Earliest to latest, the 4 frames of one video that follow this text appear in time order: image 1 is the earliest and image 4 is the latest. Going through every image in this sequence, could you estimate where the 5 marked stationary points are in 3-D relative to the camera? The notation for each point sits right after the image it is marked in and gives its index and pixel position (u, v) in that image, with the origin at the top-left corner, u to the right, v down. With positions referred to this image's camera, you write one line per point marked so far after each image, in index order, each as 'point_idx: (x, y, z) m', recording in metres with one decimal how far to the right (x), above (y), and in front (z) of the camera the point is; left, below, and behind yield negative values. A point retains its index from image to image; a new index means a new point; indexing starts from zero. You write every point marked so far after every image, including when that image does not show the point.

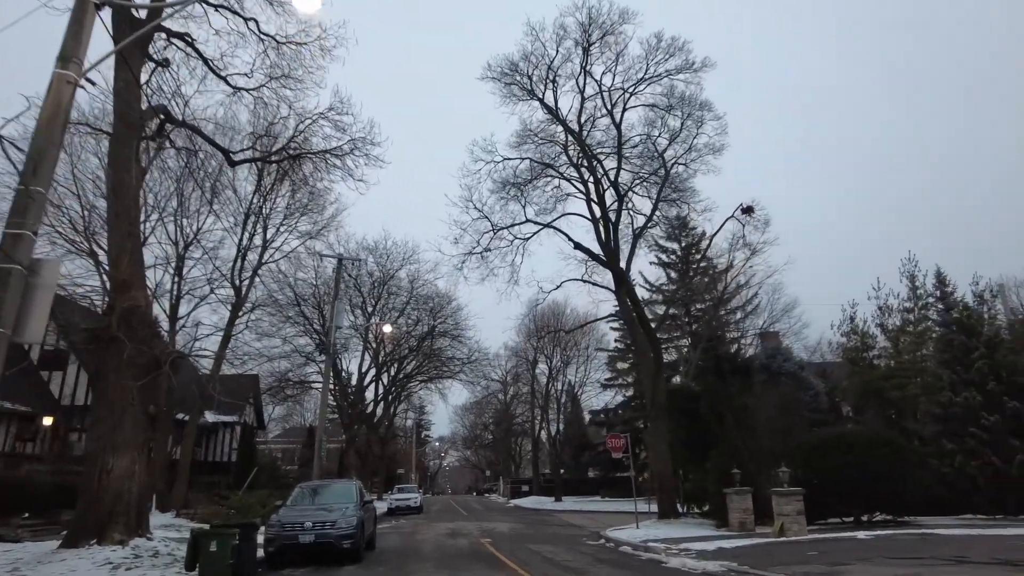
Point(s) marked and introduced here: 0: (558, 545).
0: (+1.1, -6.4, +18.7) m
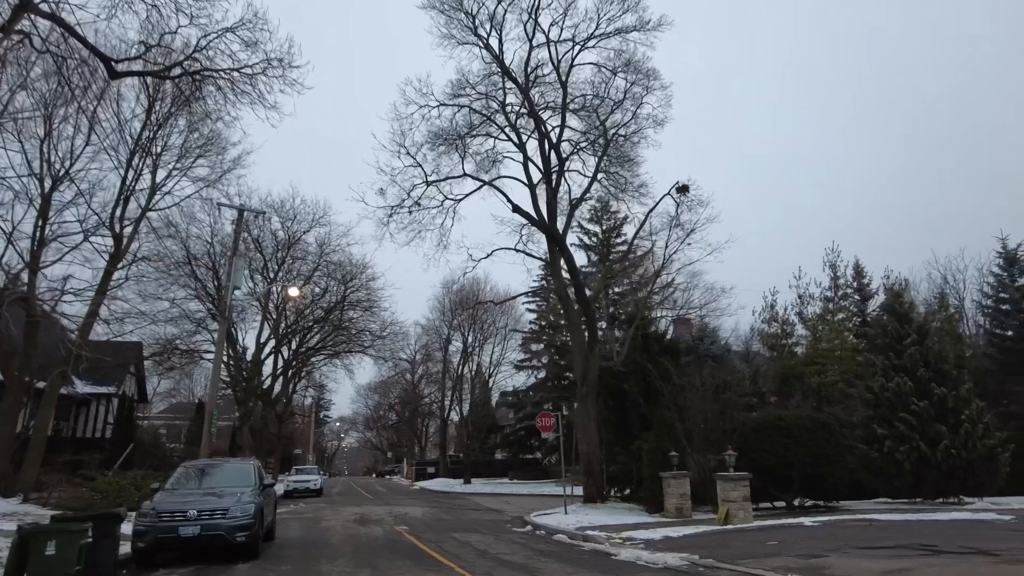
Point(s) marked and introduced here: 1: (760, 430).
0: (-0.7, -5.5, +16.8) m
1: (+6.5, -3.7, +19.8) m
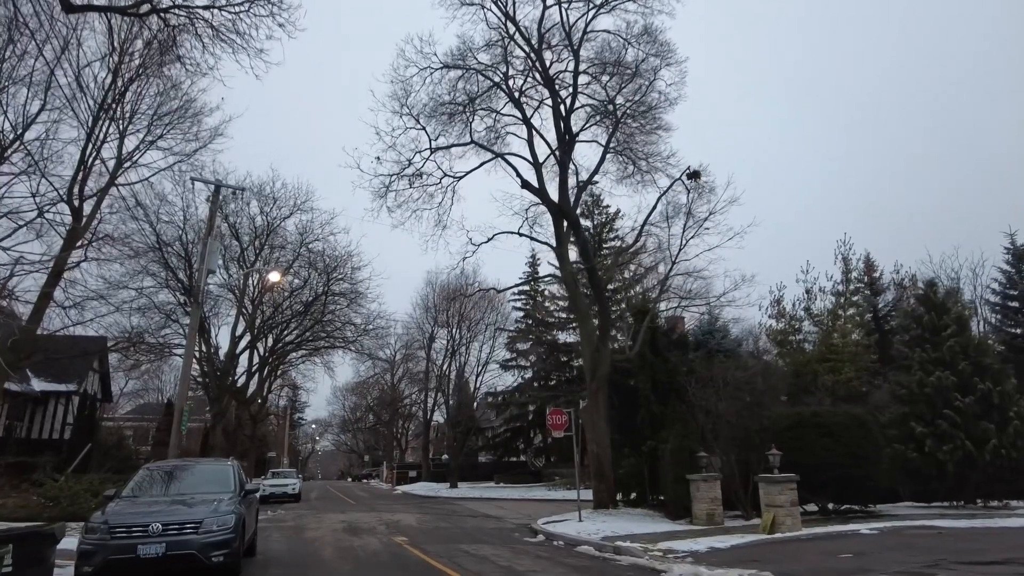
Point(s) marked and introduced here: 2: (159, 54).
0: (-0.4, -5.0, +14.8) m
1: (+6.7, -3.4, +18.0) m
2: (-6.9, +4.5, +14.5) m
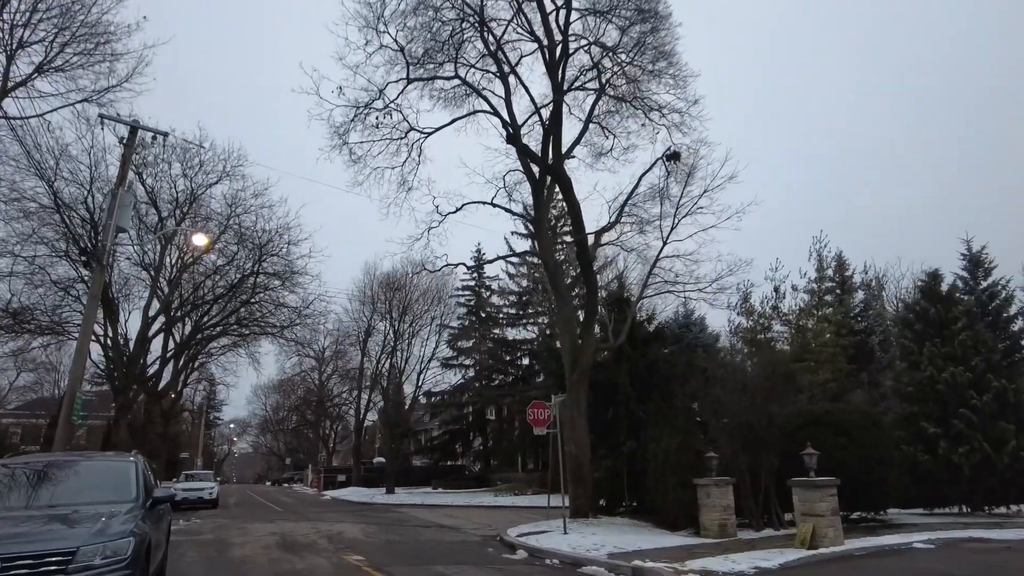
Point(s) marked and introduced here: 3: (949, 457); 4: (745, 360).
0: (-0.7, -4.4, +11.9) m
1: (+6.2, -2.9, +15.8) m
2: (-6.8, +5.4, +11.1) m
3: (+9.9, -3.8, +16.9) m
4: (+4.7, -1.5, +15.3) m
